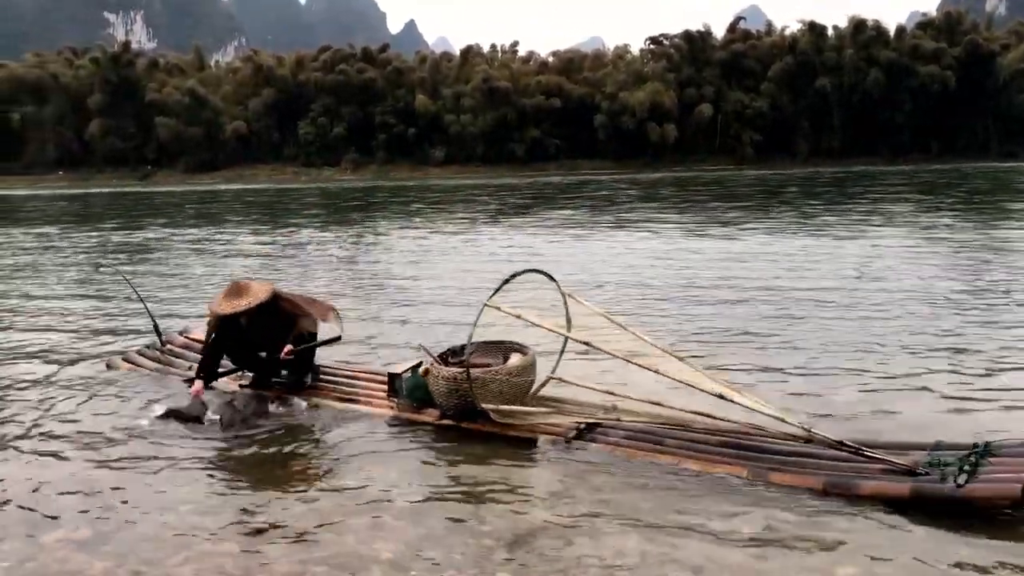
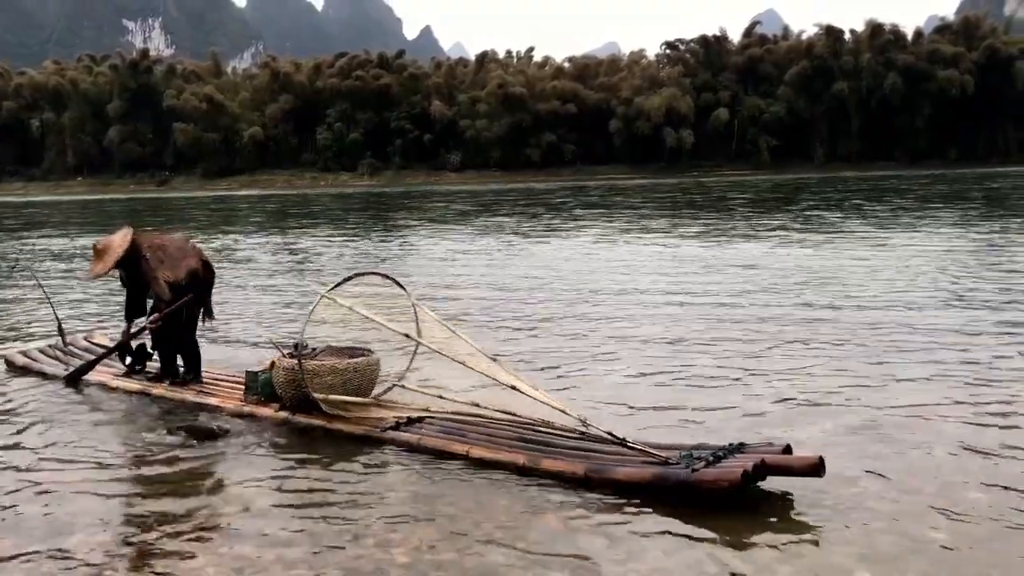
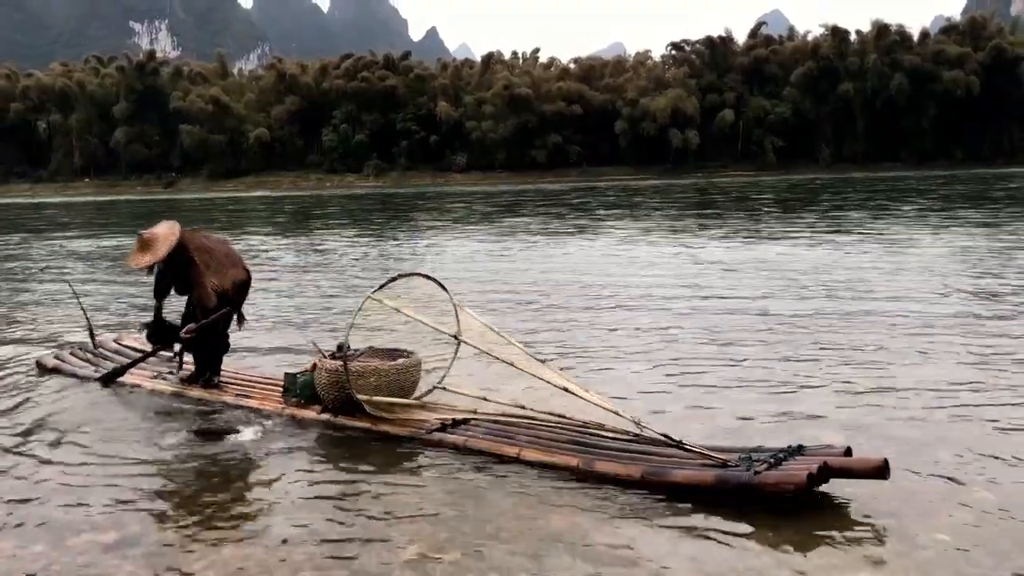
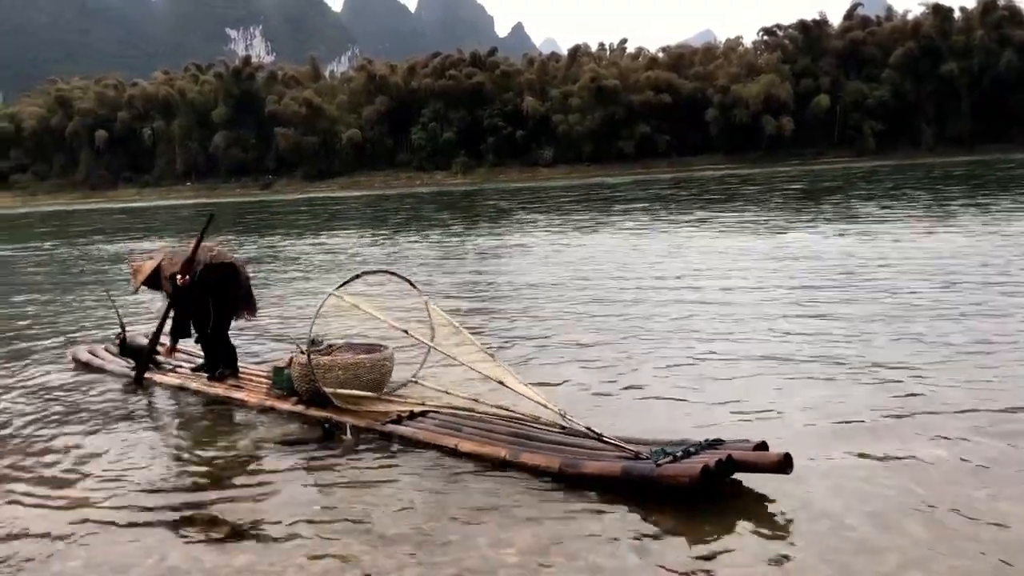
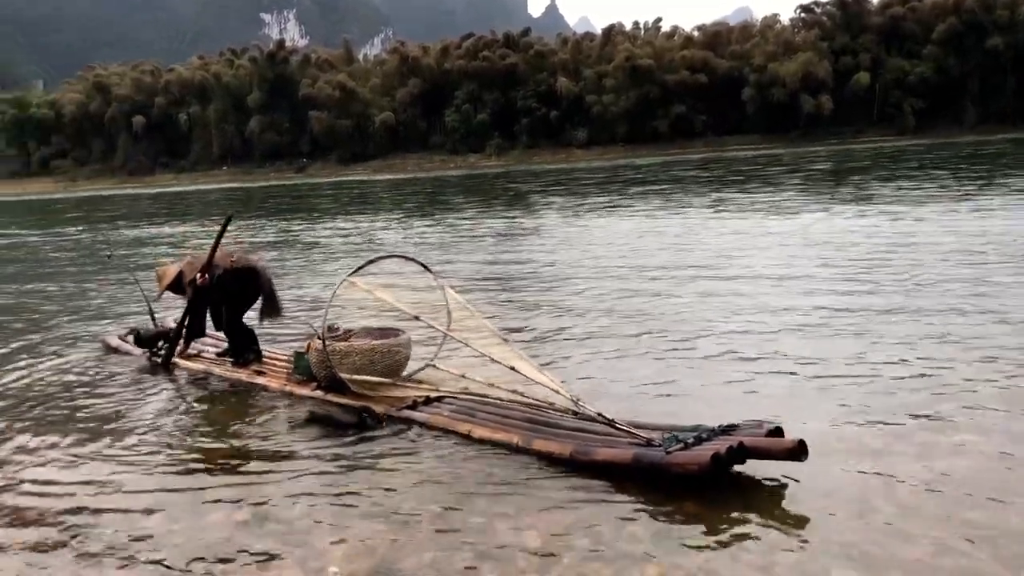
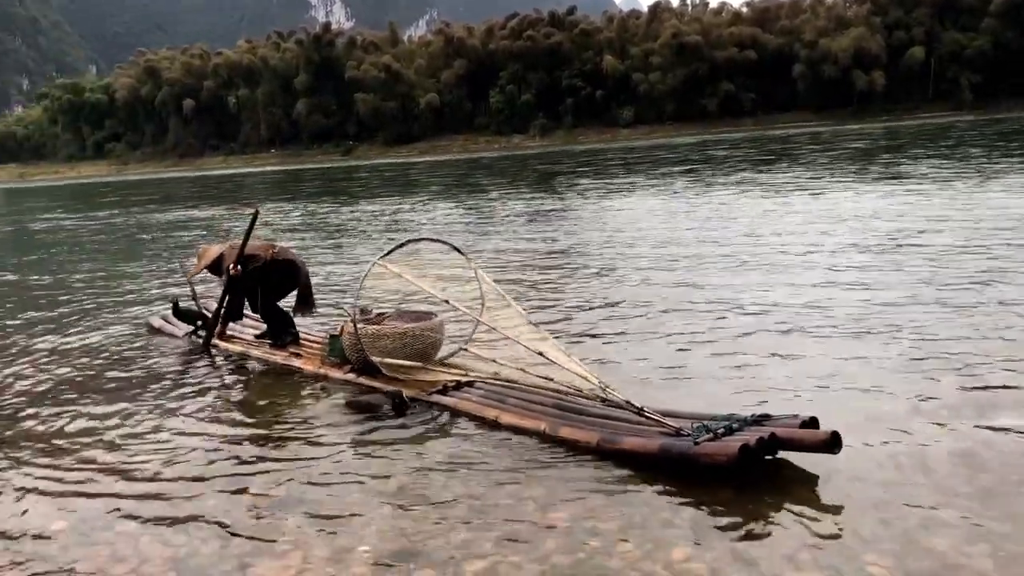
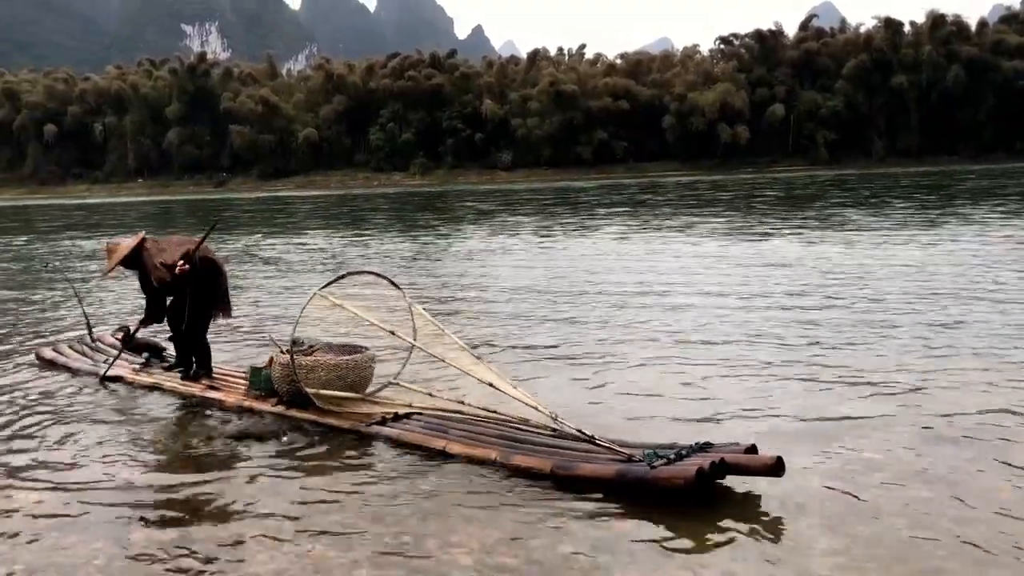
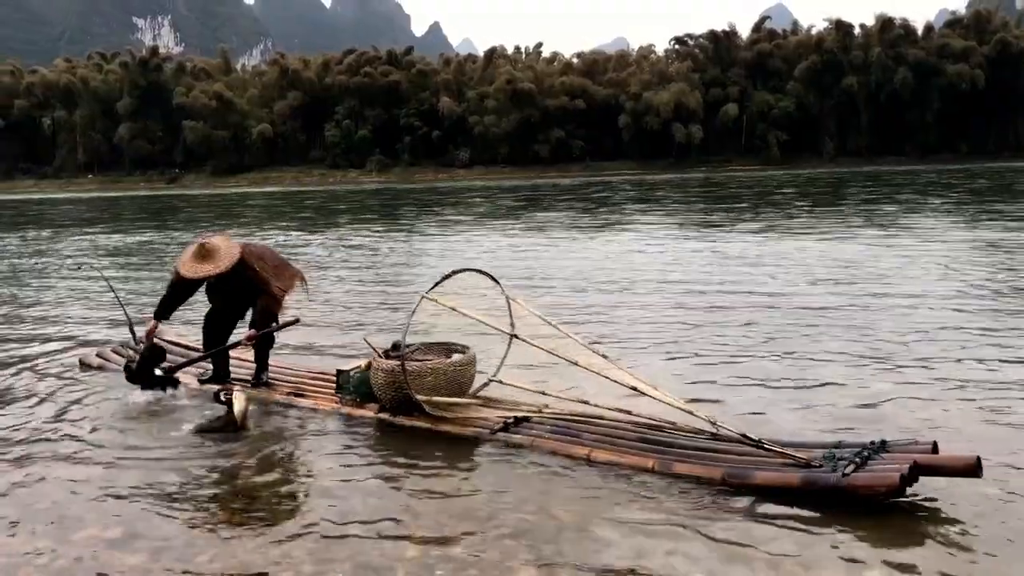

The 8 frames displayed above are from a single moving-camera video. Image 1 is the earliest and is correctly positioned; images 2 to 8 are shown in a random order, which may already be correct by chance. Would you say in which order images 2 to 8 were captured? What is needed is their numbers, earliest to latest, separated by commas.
8, 3, 2, 7, 4, 5, 6
